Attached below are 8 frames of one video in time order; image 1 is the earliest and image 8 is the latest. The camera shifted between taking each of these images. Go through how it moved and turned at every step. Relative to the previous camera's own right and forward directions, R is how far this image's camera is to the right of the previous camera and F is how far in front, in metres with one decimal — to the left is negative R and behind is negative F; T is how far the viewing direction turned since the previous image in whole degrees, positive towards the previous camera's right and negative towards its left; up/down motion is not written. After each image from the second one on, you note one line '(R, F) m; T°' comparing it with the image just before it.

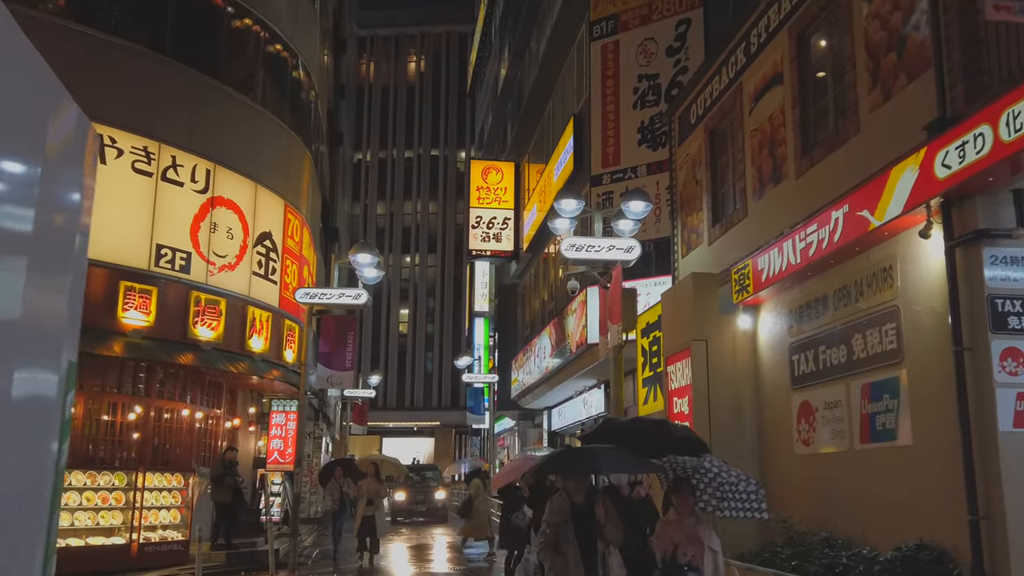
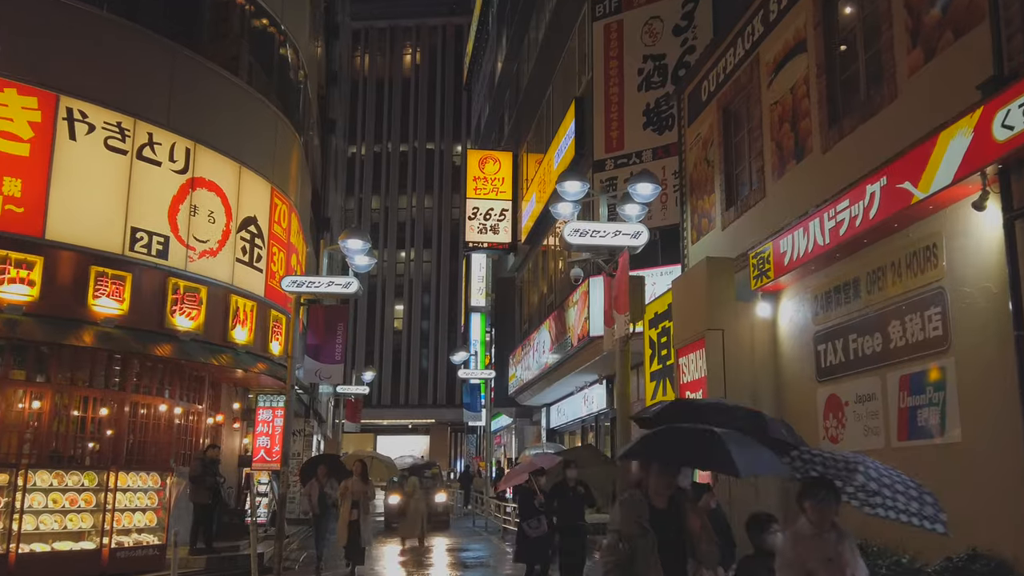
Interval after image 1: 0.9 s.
(-0.1, +0.9) m; 0°
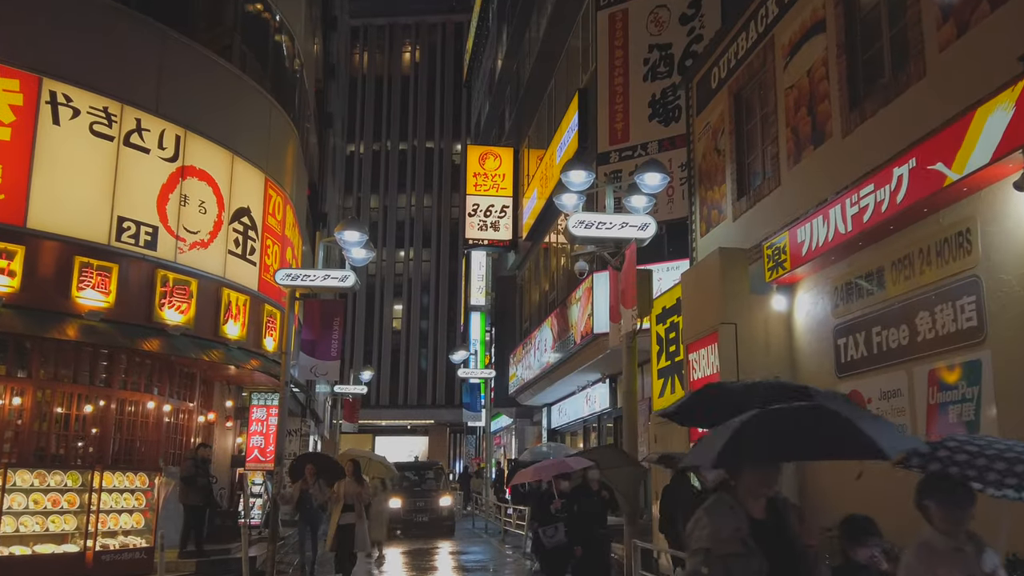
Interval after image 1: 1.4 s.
(-0.1, +0.5) m; 0°
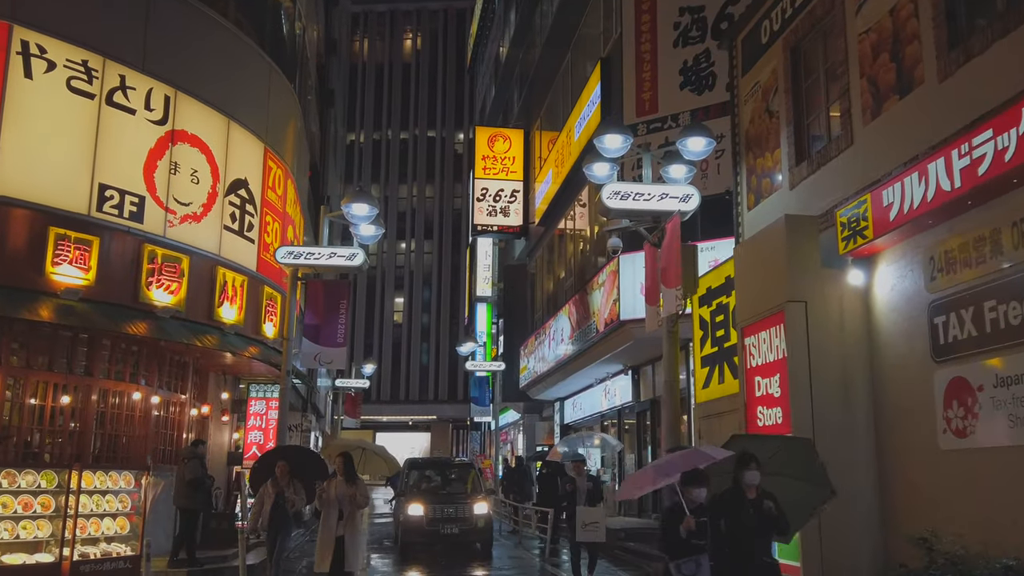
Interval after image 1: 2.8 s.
(-0.5, +1.4) m; 0°
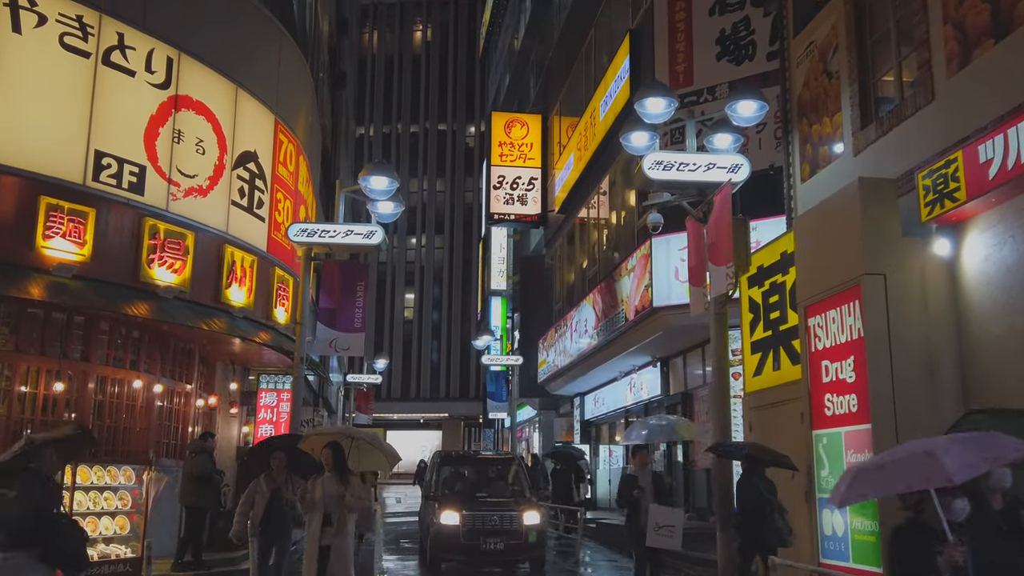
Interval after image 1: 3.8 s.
(-0.4, +1.0) m; -1°
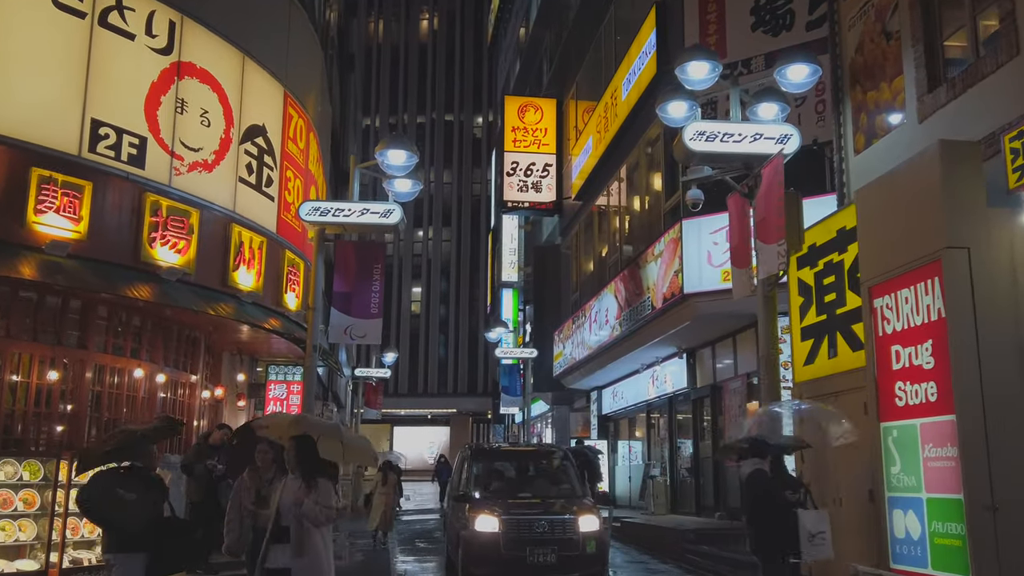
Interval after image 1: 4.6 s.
(-0.4, +0.9) m; 0°
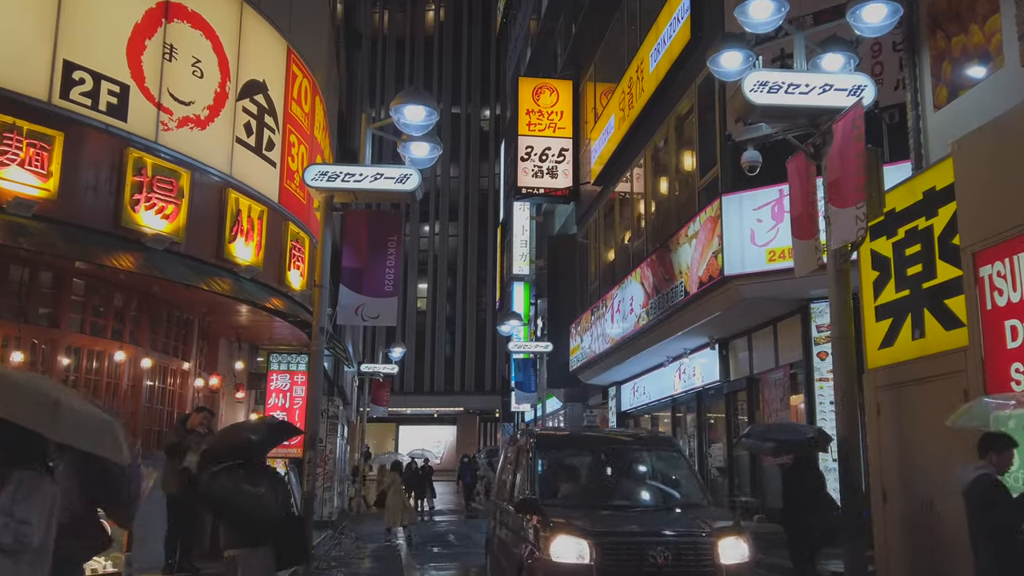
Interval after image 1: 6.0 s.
(-0.4, +1.3) m; 0°
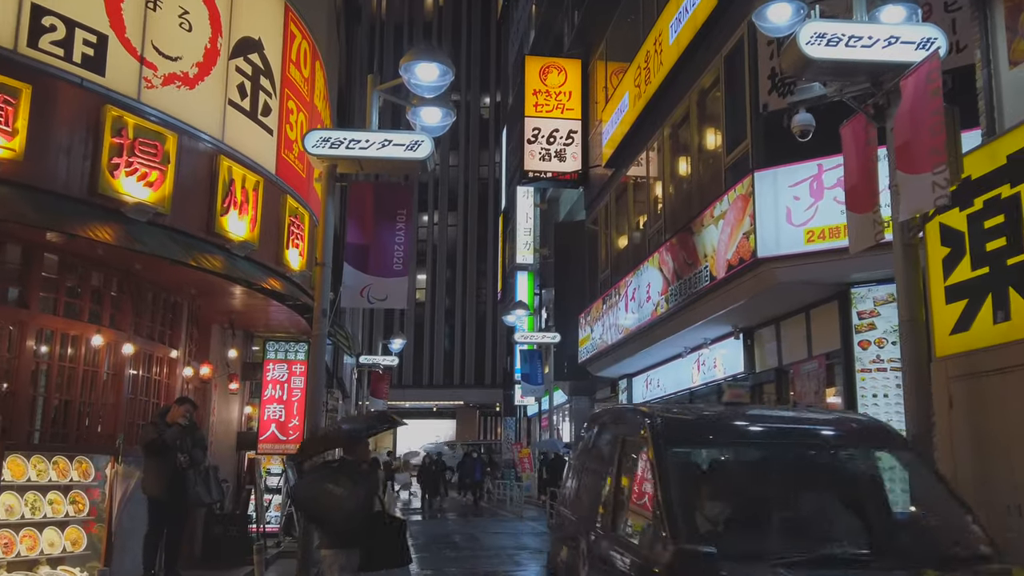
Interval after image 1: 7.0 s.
(-0.3, +1.0) m; 0°
